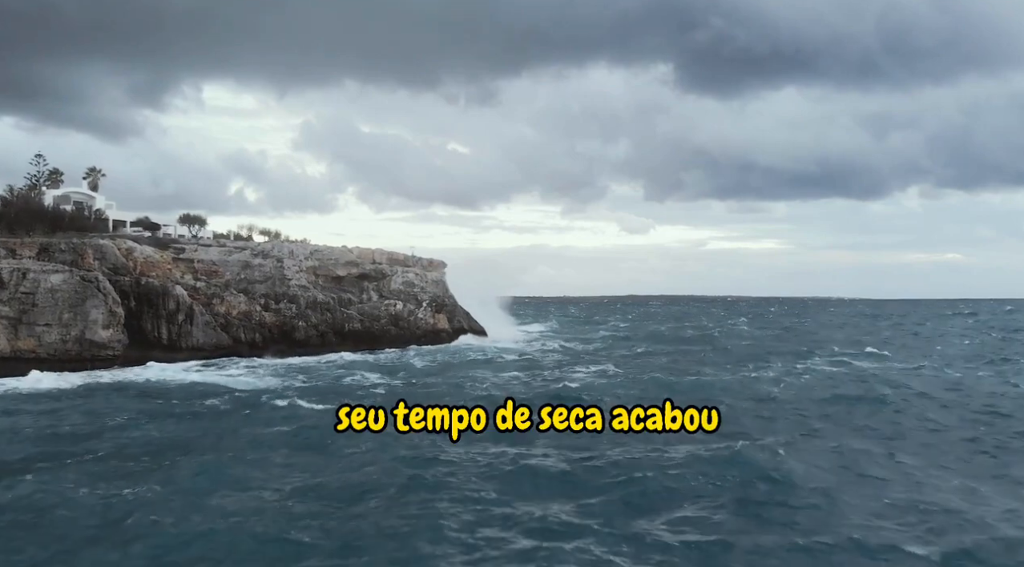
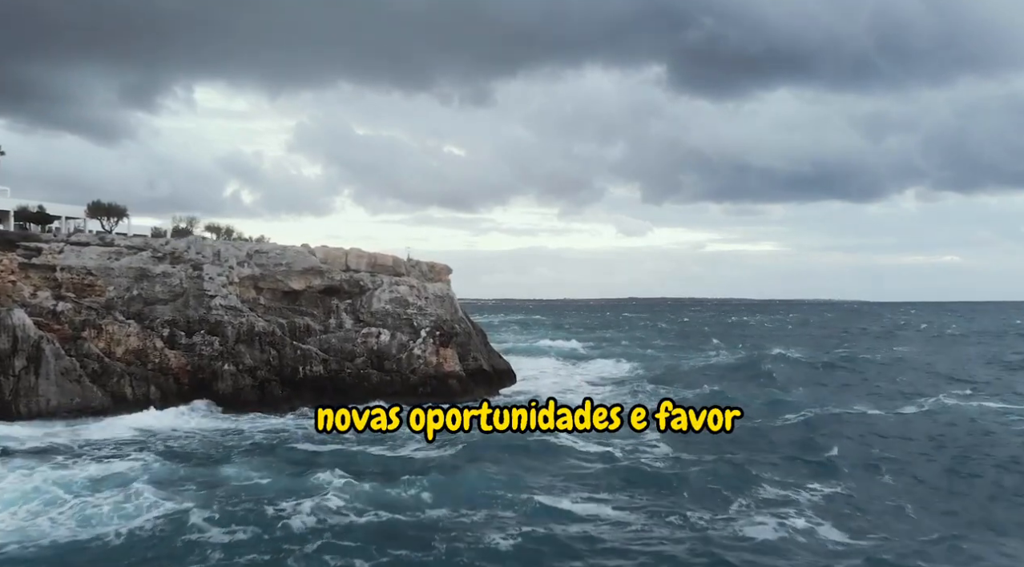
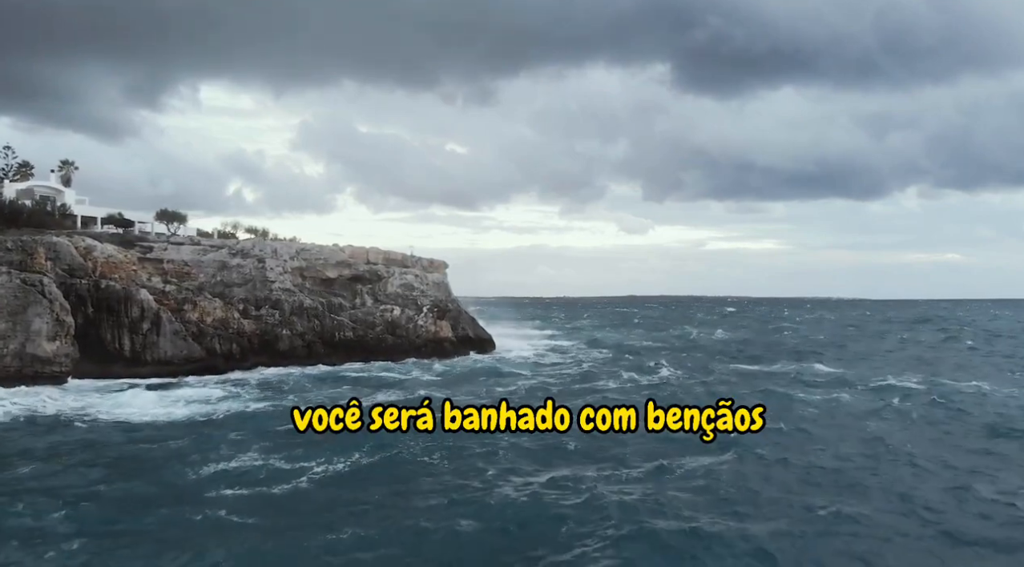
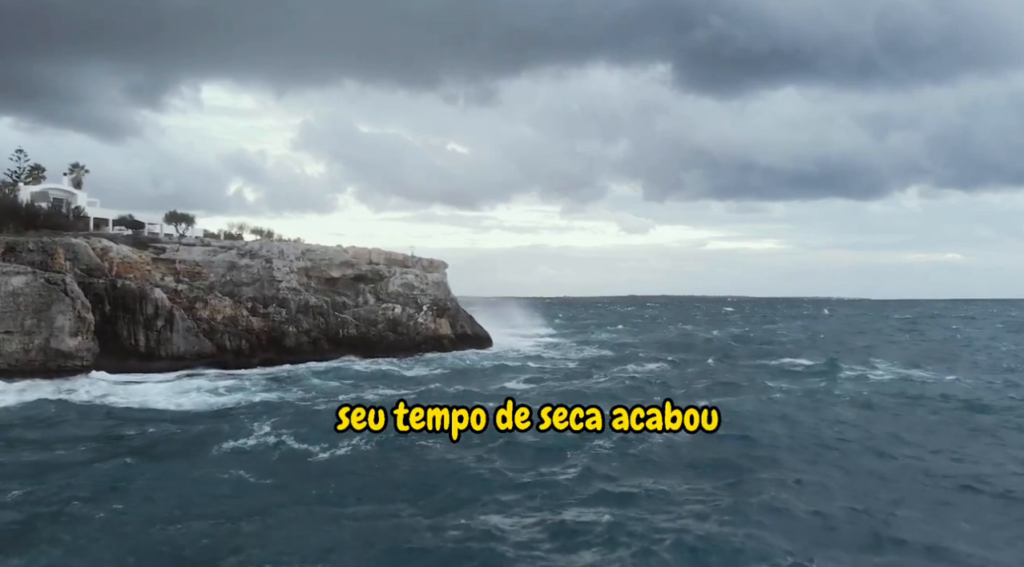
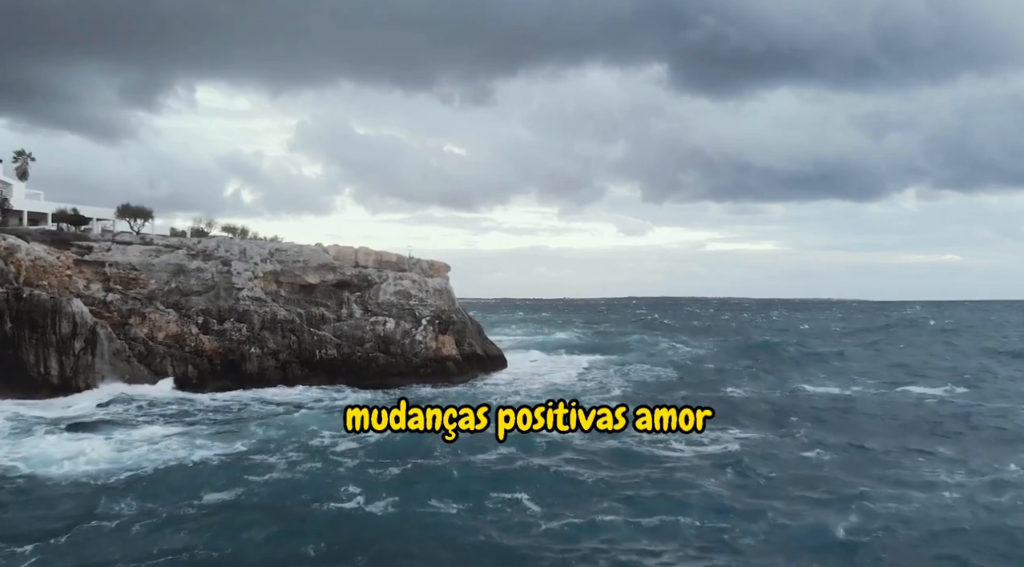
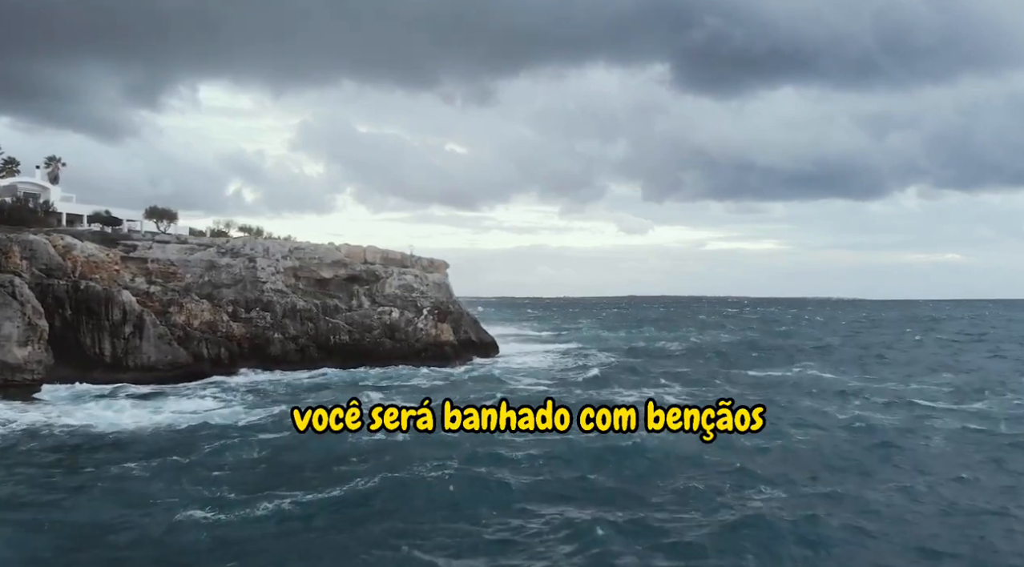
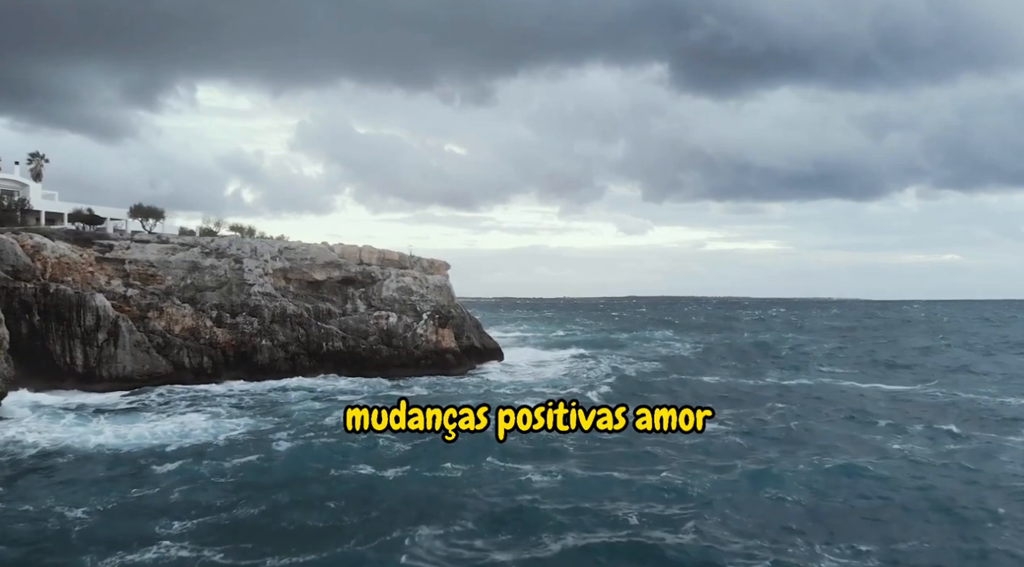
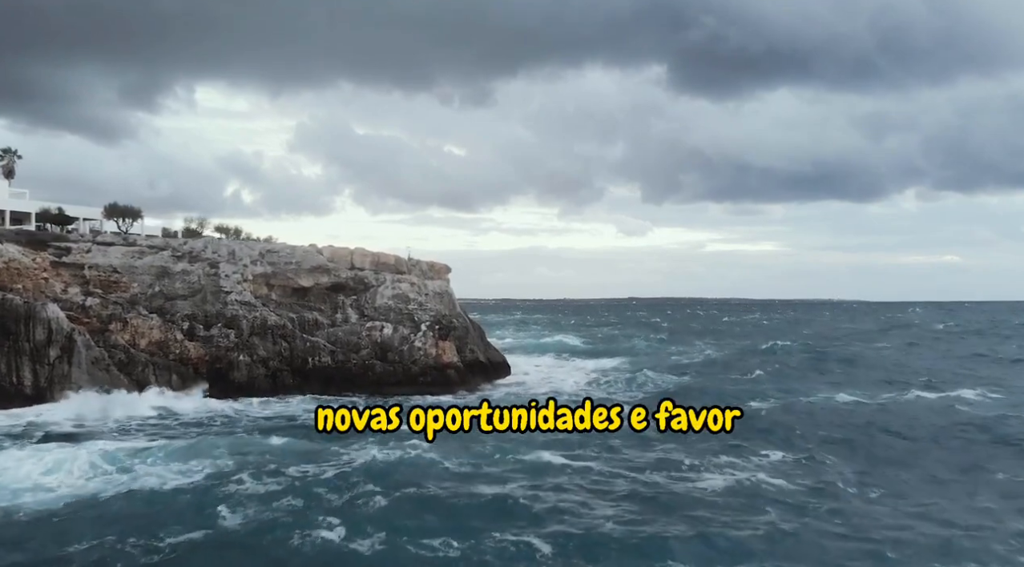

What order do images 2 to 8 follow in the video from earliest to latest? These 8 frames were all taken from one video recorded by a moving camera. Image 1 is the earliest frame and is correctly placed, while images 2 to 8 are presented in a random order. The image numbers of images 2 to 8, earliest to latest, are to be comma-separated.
4, 3, 6, 7, 5, 8, 2
